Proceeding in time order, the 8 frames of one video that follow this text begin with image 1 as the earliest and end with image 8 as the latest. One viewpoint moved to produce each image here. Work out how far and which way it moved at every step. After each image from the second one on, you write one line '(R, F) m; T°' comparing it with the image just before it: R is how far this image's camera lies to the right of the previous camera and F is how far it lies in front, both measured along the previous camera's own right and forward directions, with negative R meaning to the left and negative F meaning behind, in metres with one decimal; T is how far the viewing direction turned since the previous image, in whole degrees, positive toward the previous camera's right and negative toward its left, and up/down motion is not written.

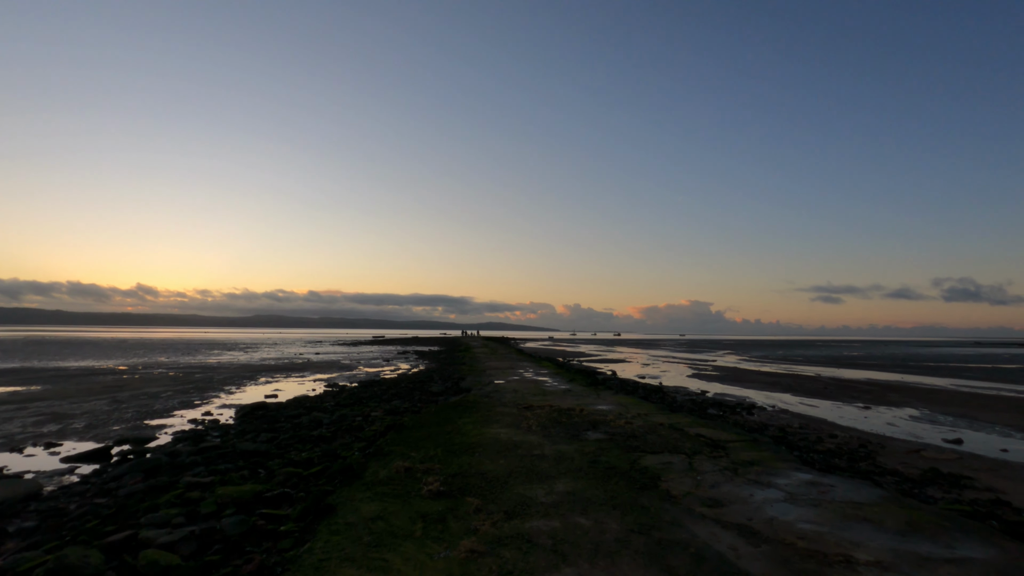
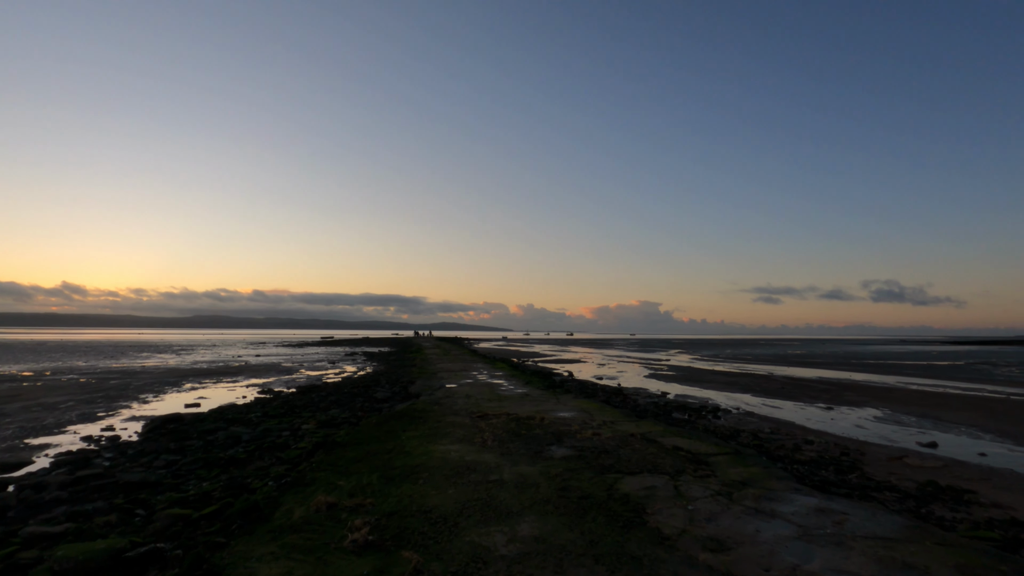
(0.0, +1.4) m; +5°
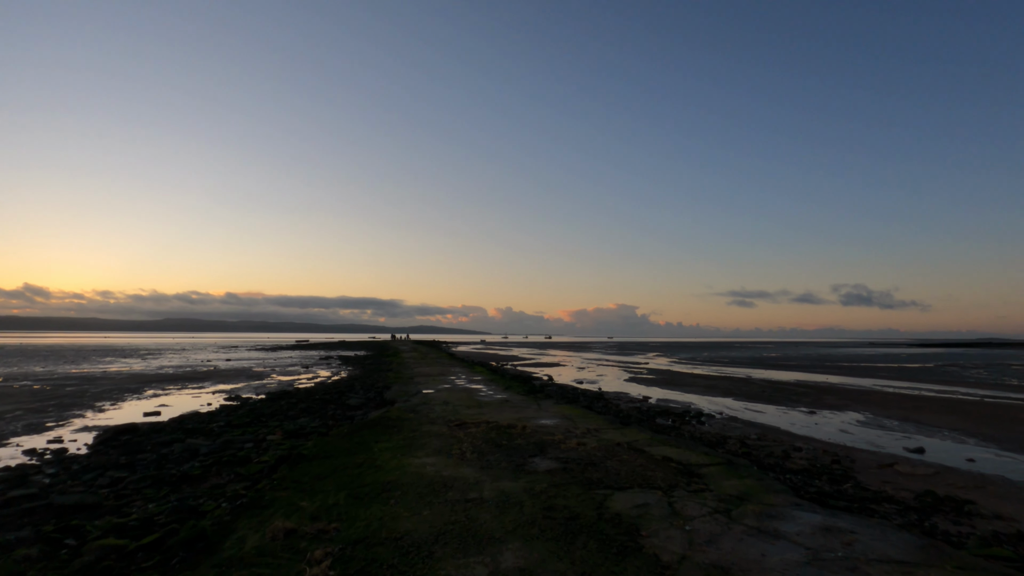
(0.0, +0.6) m; +2°
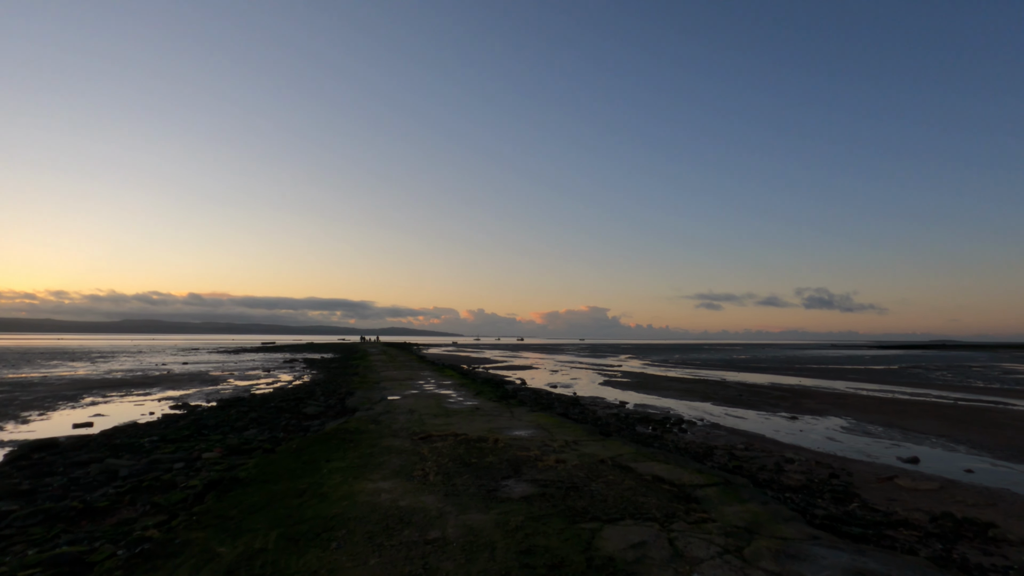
(0.0, +1.1) m; +3°
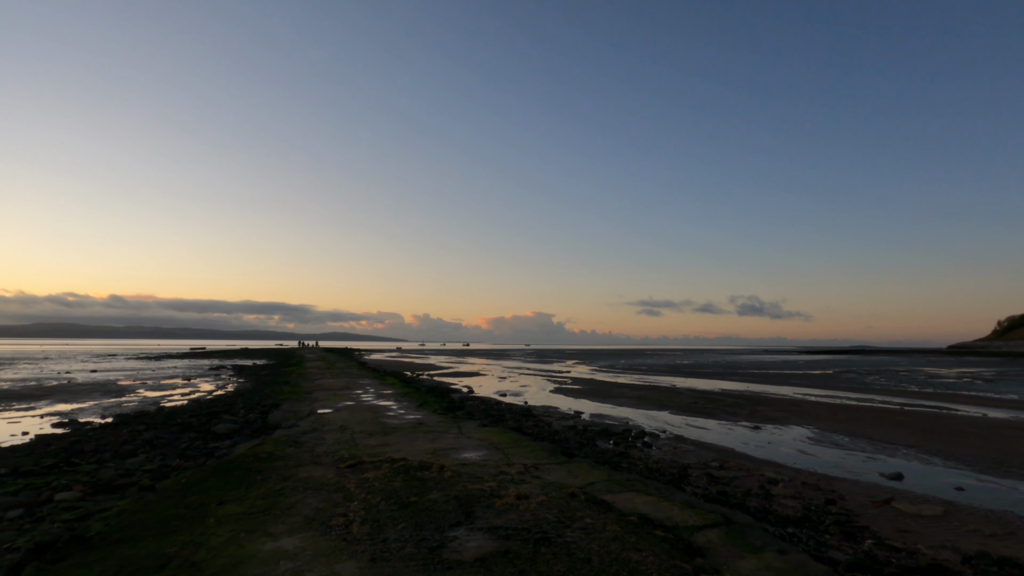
(-0.1, +1.6) m; +6°
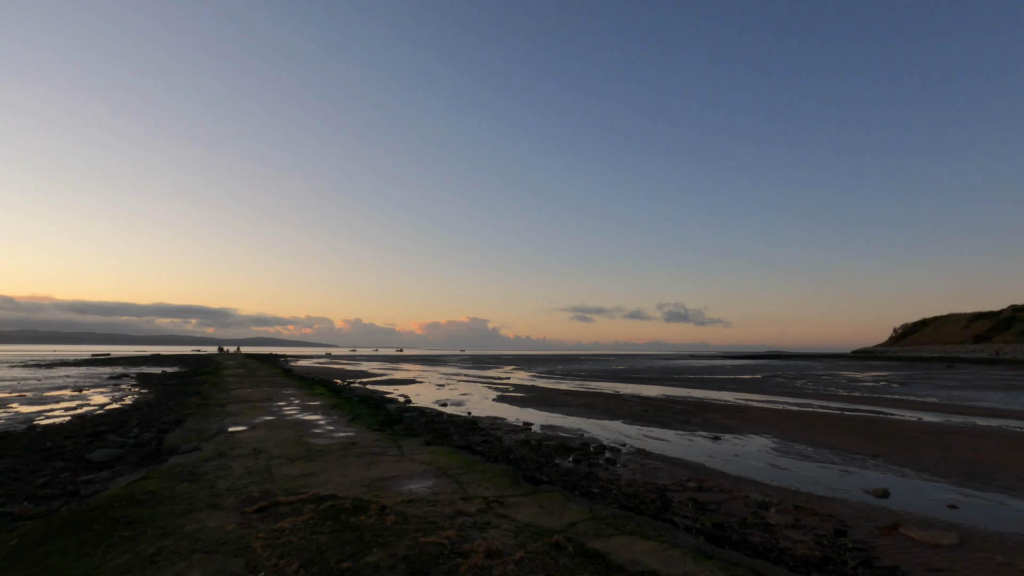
(-0.3, +1.6) m; +7°
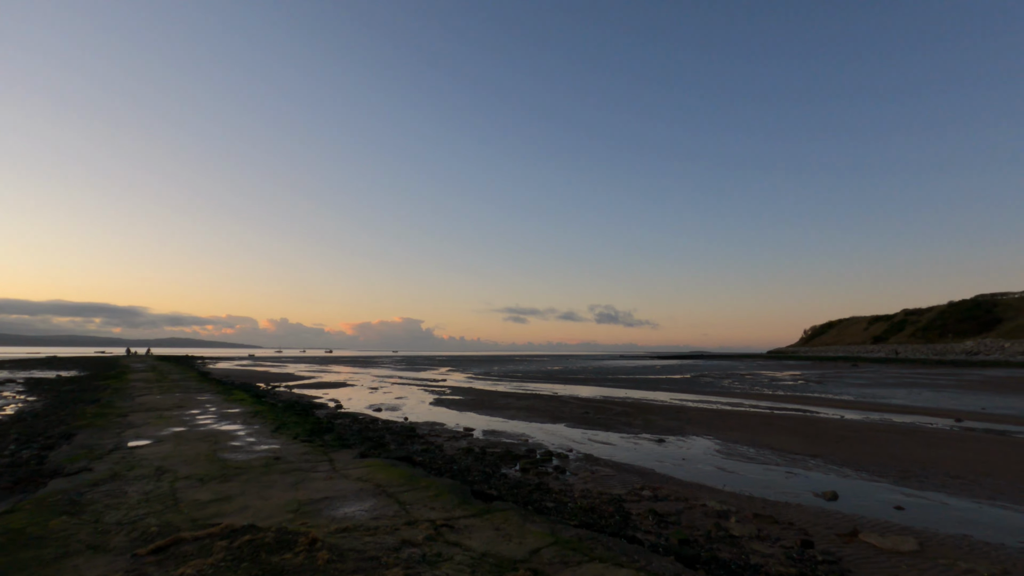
(-0.2, +0.8) m; +7°
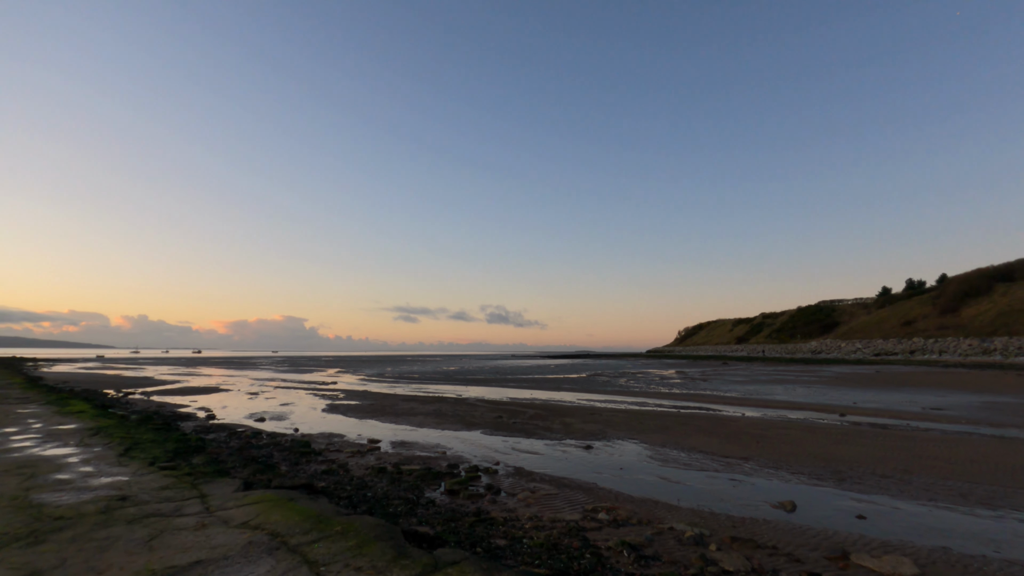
(-0.7, +1.7) m; +11°
